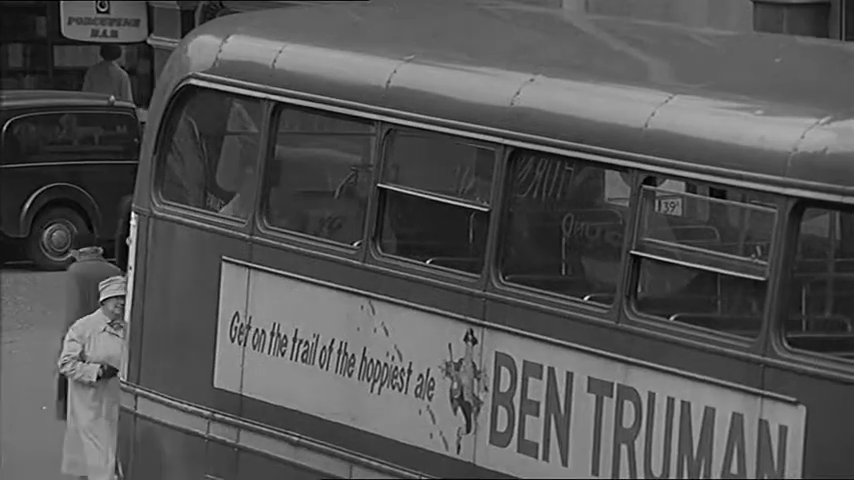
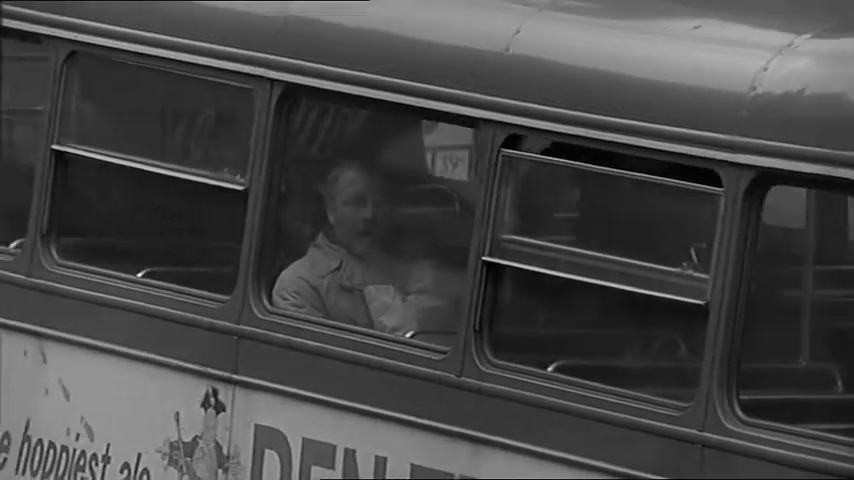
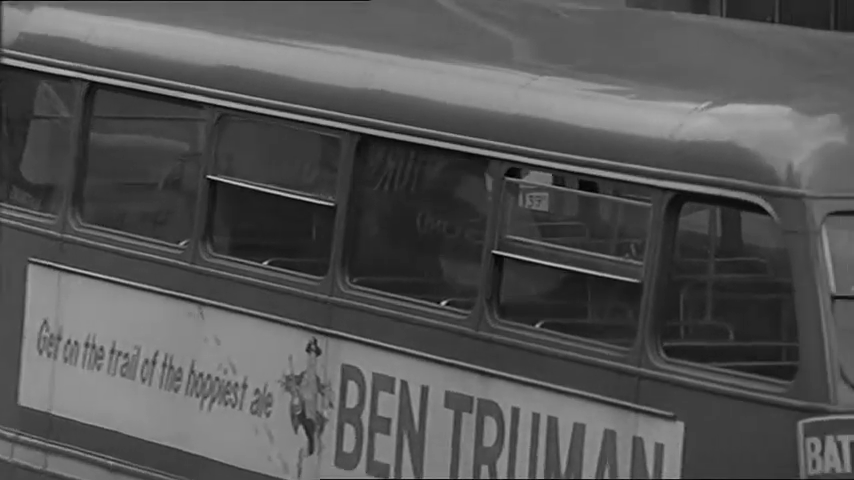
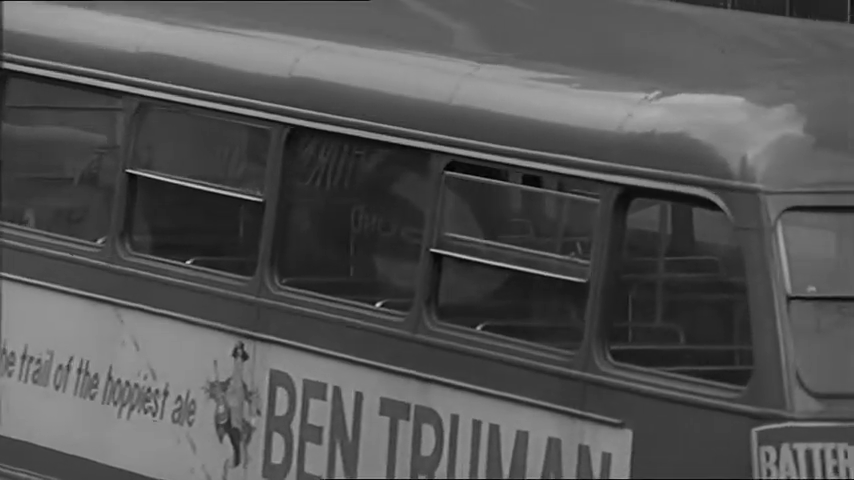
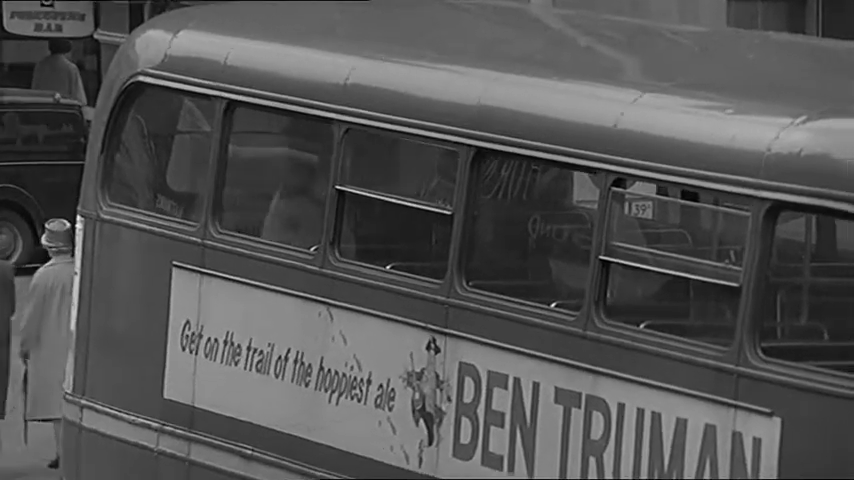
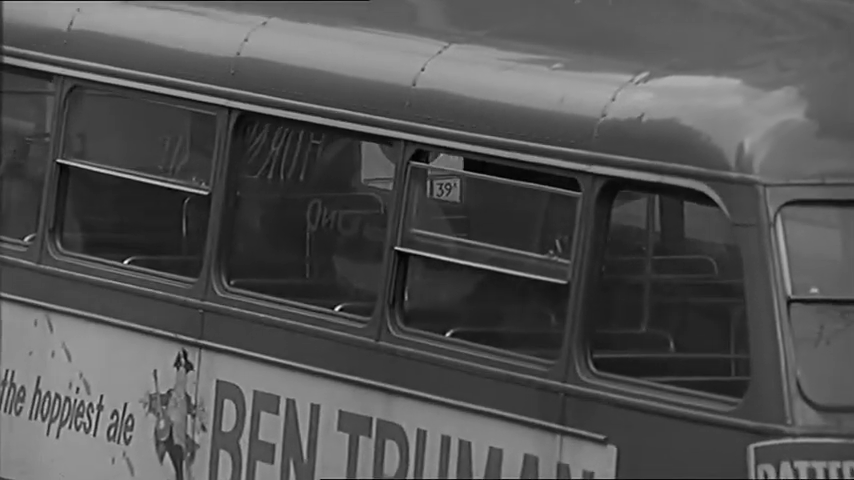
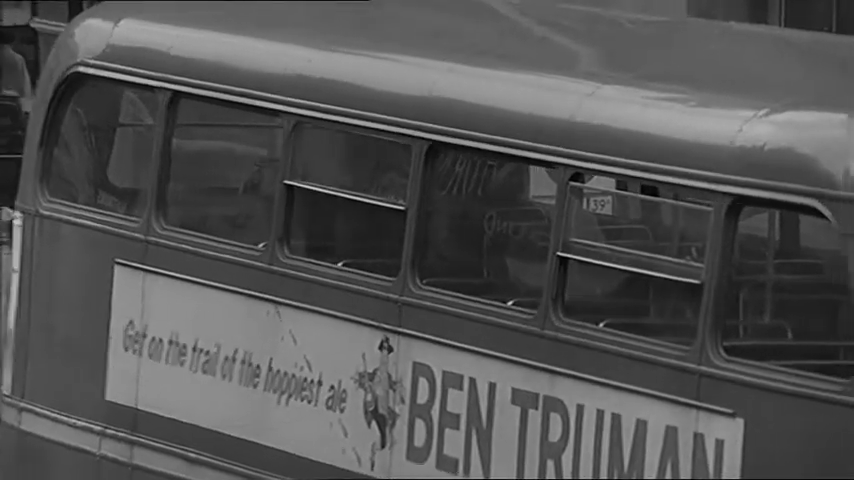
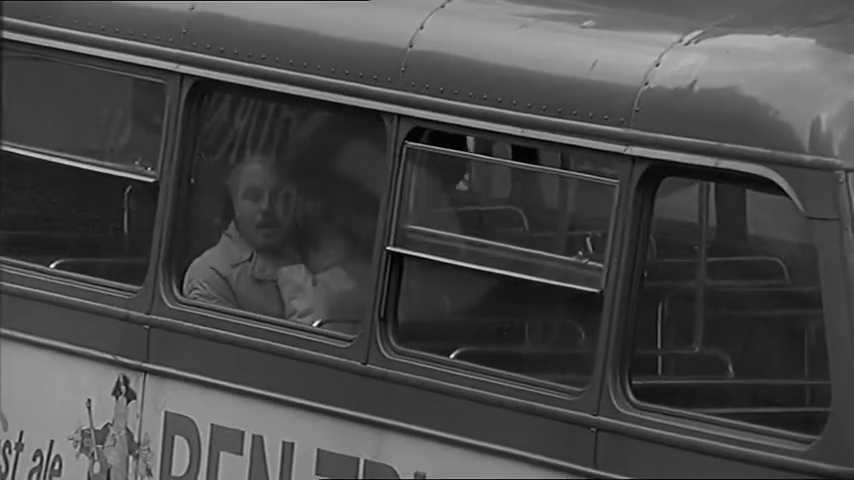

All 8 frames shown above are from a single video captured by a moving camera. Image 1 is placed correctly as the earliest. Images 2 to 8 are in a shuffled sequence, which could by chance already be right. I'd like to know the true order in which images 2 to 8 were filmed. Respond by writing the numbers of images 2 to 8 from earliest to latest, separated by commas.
5, 7, 3, 4, 6, 8, 2
